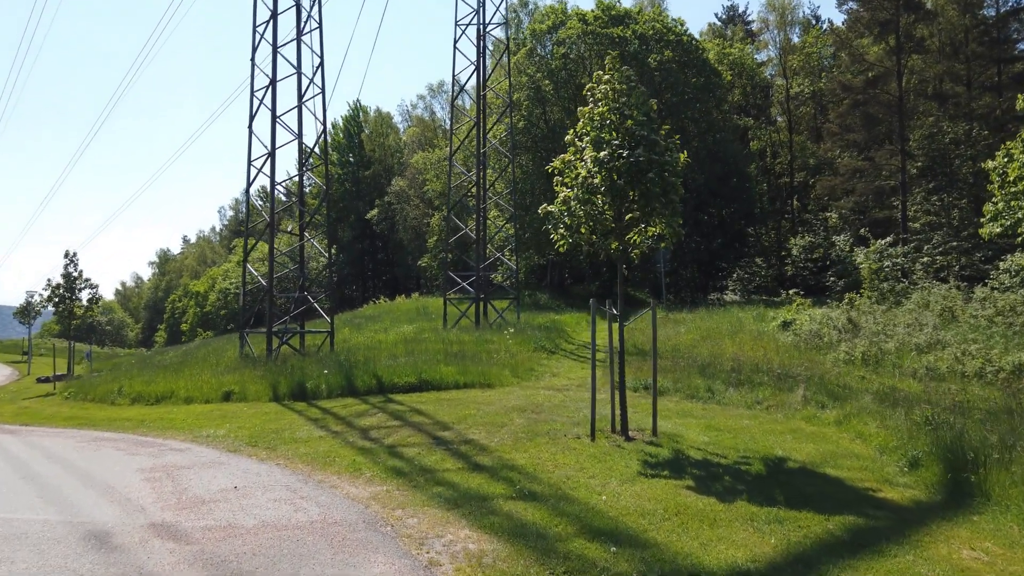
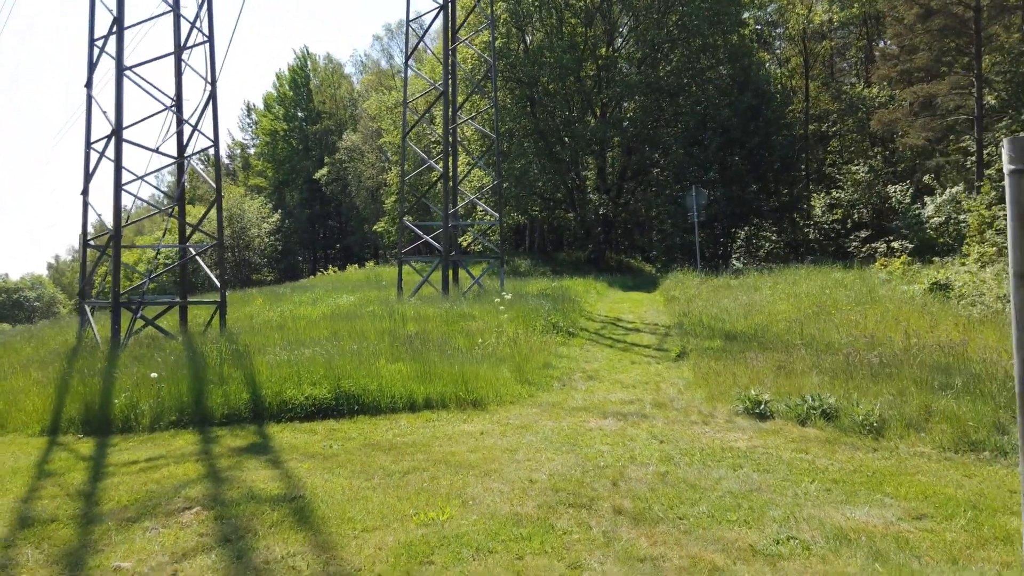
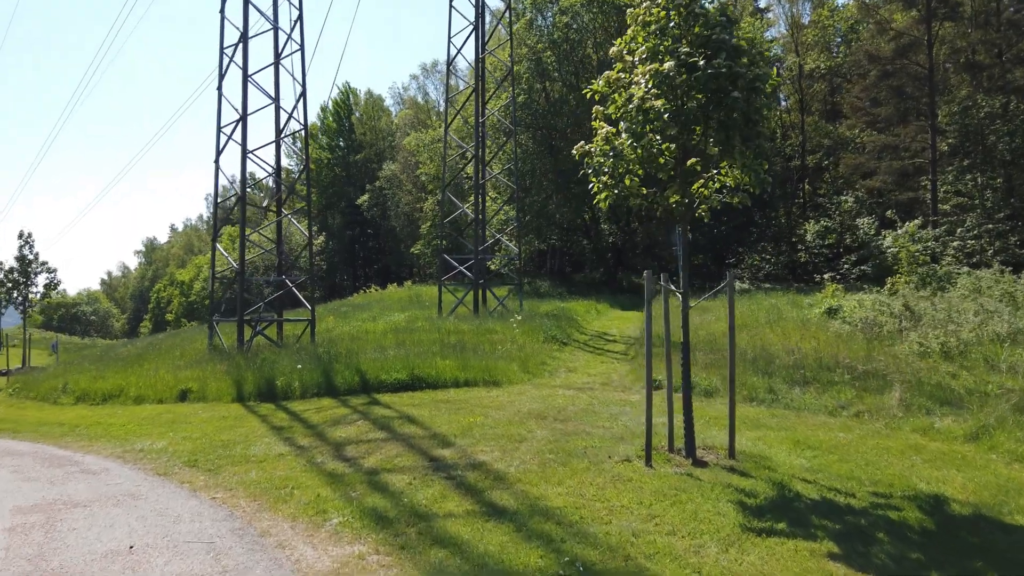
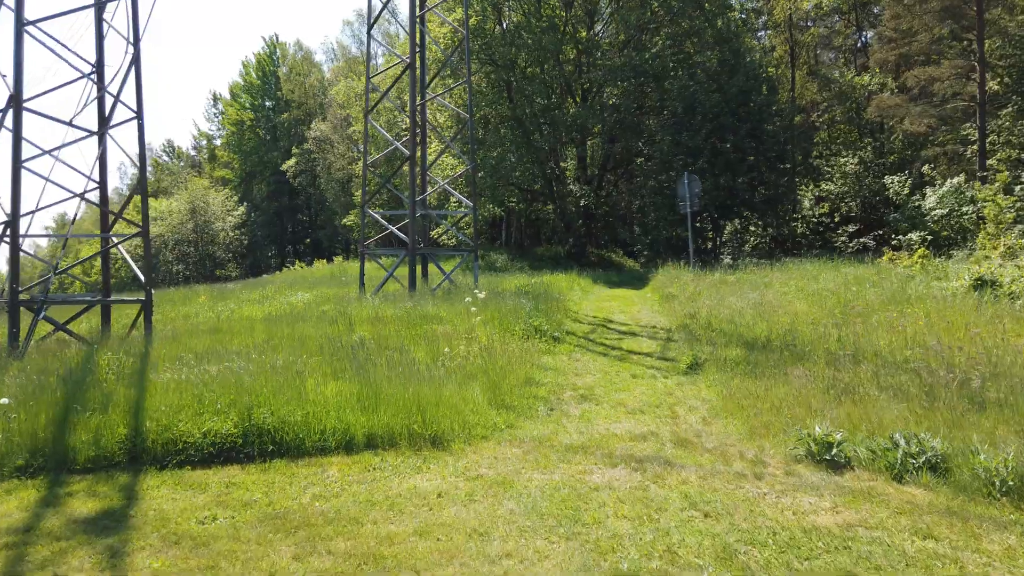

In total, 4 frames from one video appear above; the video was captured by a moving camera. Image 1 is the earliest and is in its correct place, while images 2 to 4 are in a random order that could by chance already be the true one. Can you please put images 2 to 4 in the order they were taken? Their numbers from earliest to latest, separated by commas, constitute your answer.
3, 2, 4
